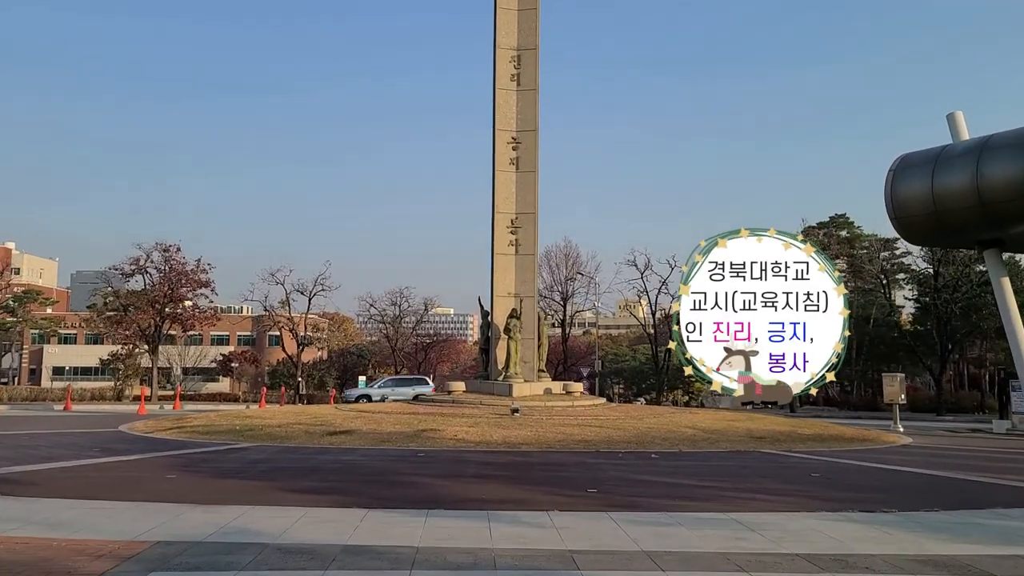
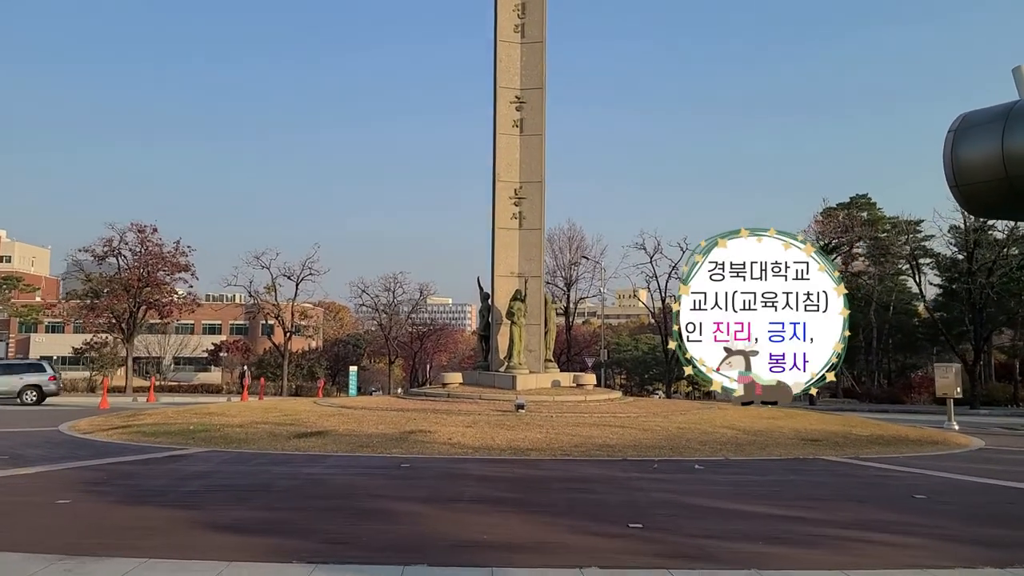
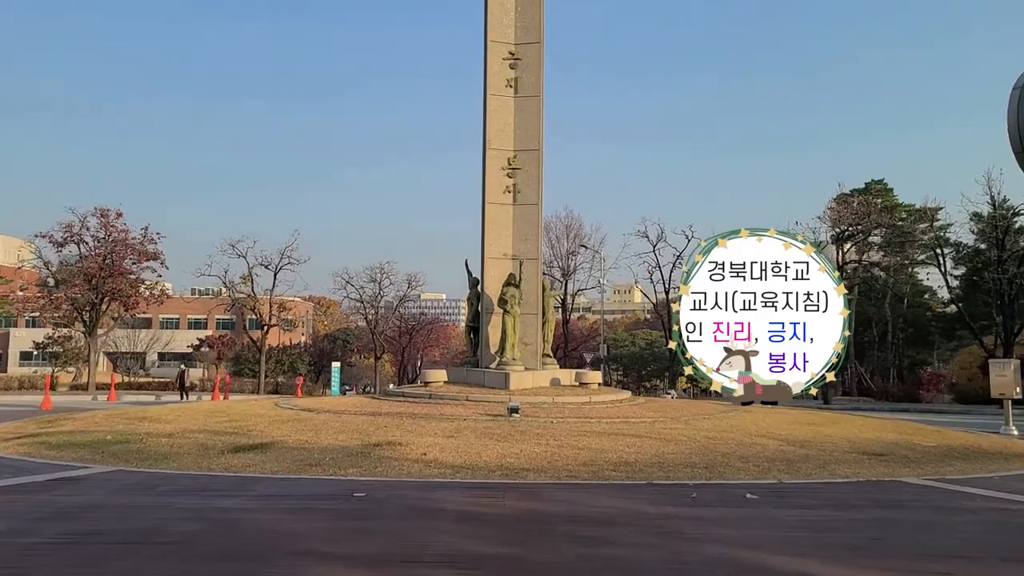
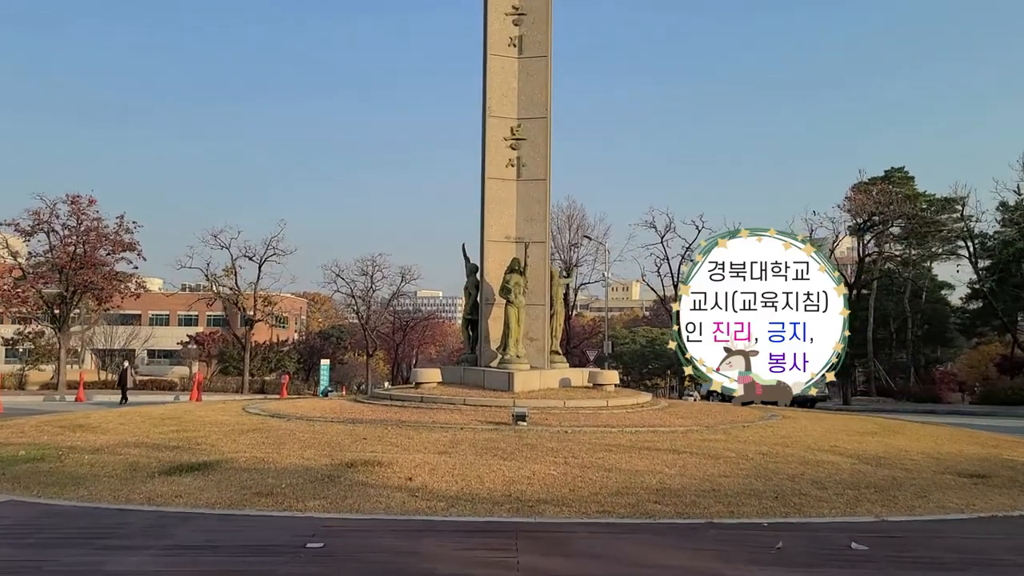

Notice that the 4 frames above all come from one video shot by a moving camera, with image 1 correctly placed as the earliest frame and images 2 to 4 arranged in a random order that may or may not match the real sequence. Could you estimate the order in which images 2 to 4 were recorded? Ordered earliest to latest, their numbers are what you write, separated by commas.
2, 3, 4
